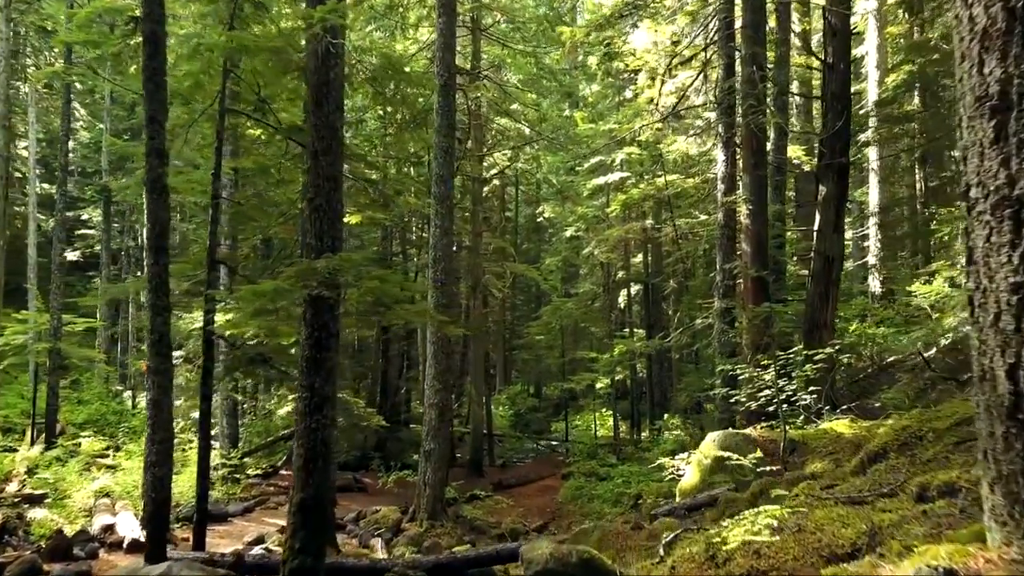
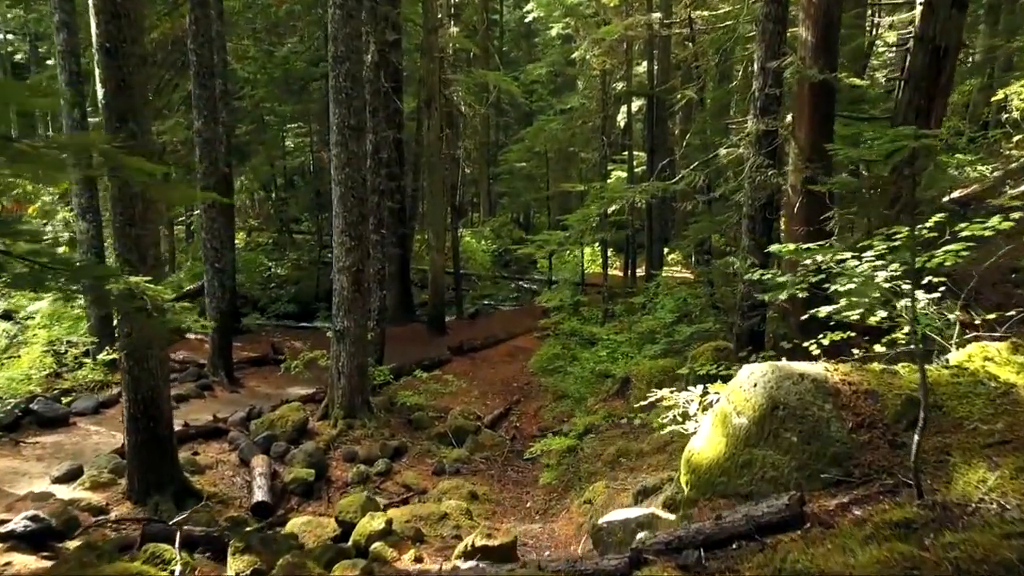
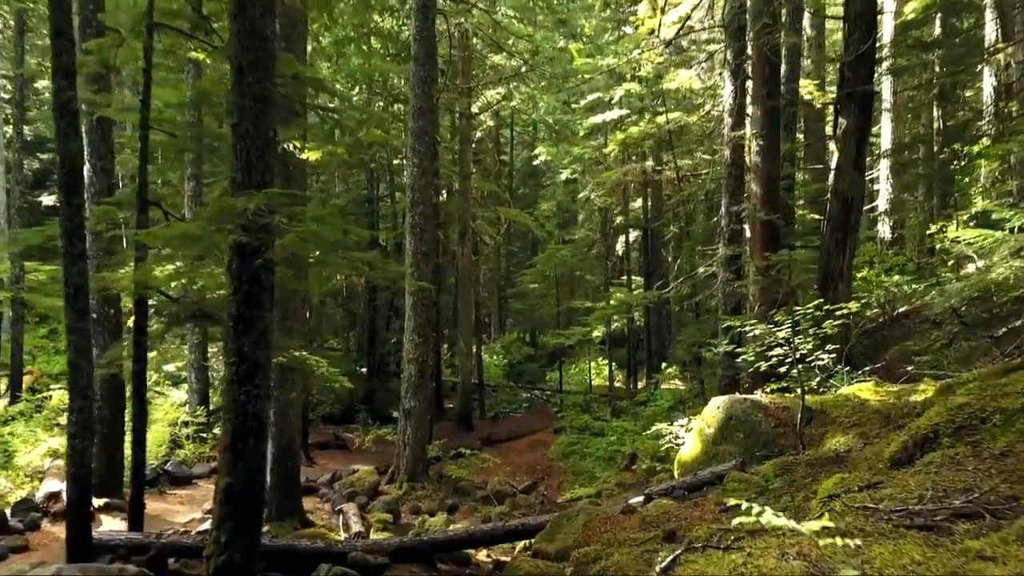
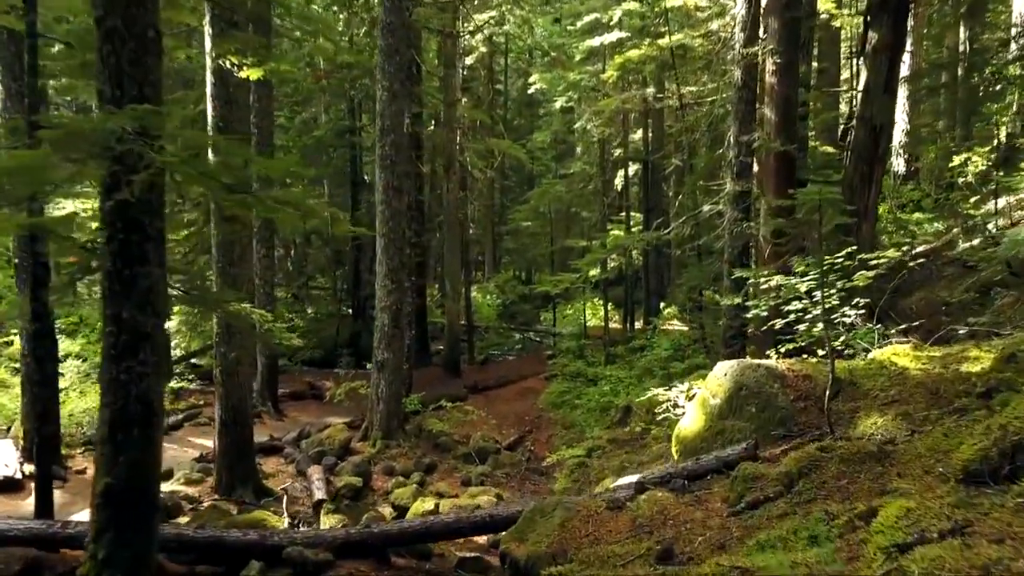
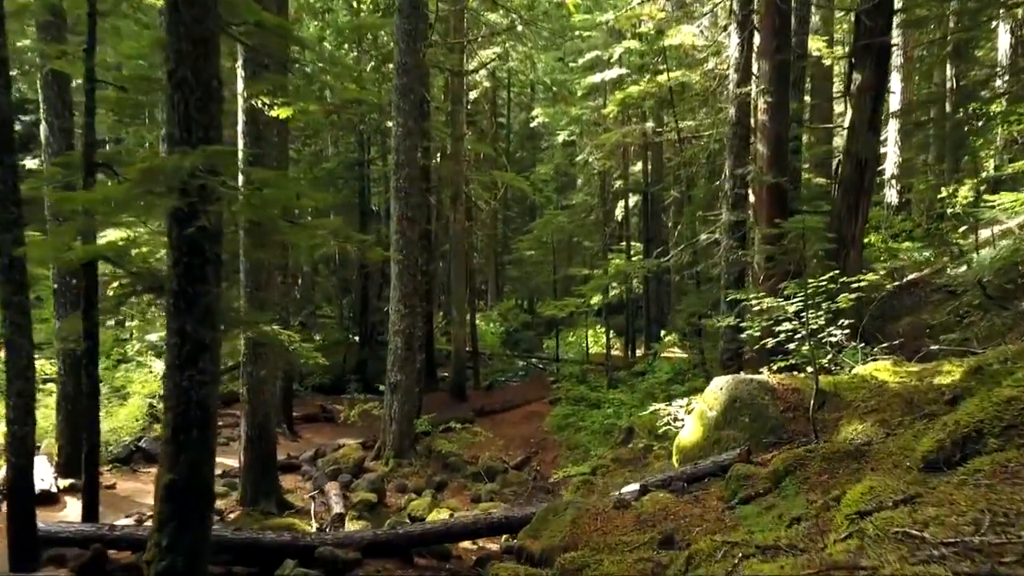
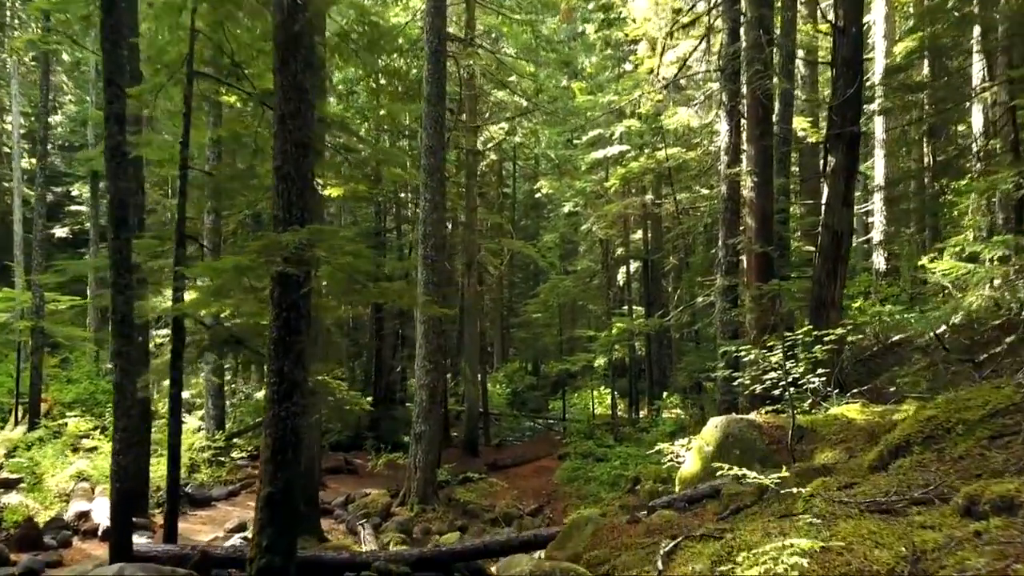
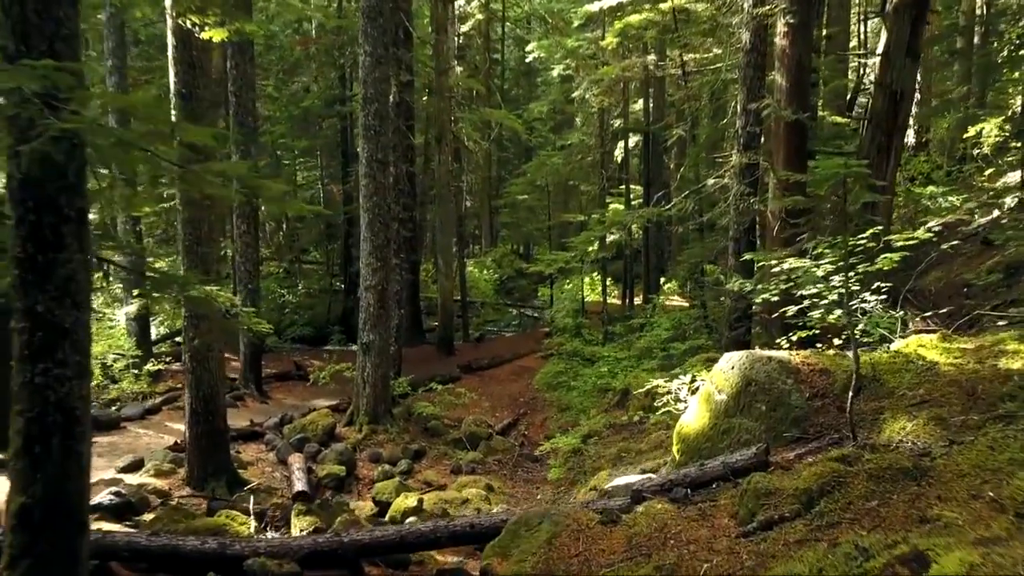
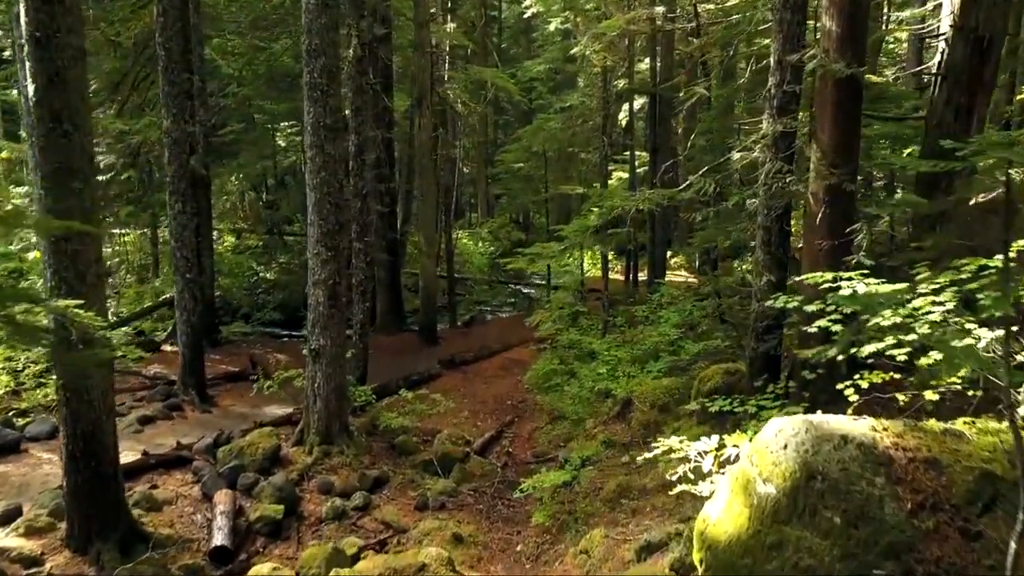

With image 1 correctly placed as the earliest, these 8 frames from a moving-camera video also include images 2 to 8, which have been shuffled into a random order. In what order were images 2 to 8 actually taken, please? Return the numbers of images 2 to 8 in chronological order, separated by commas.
6, 3, 5, 4, 7, 2, 8
